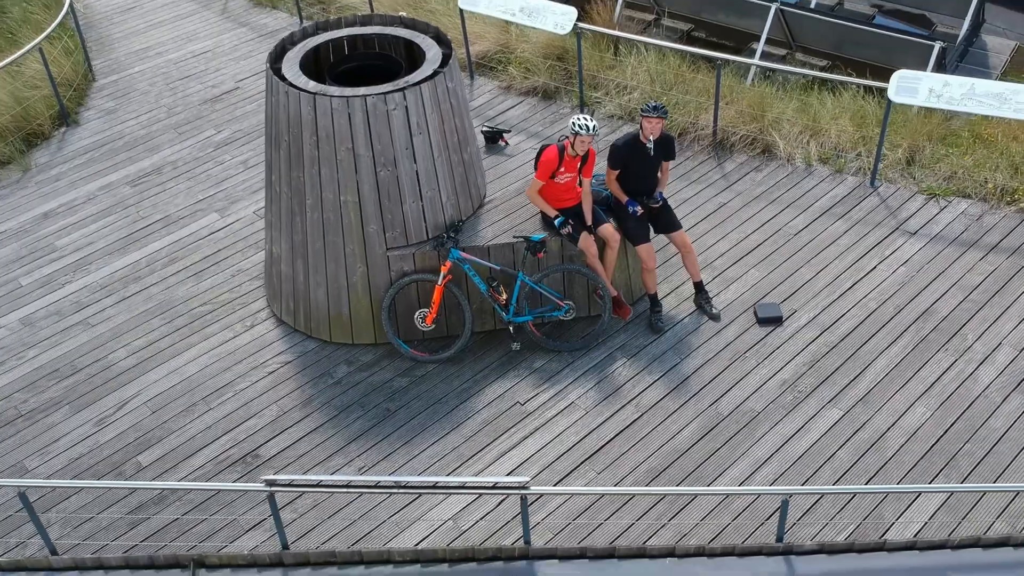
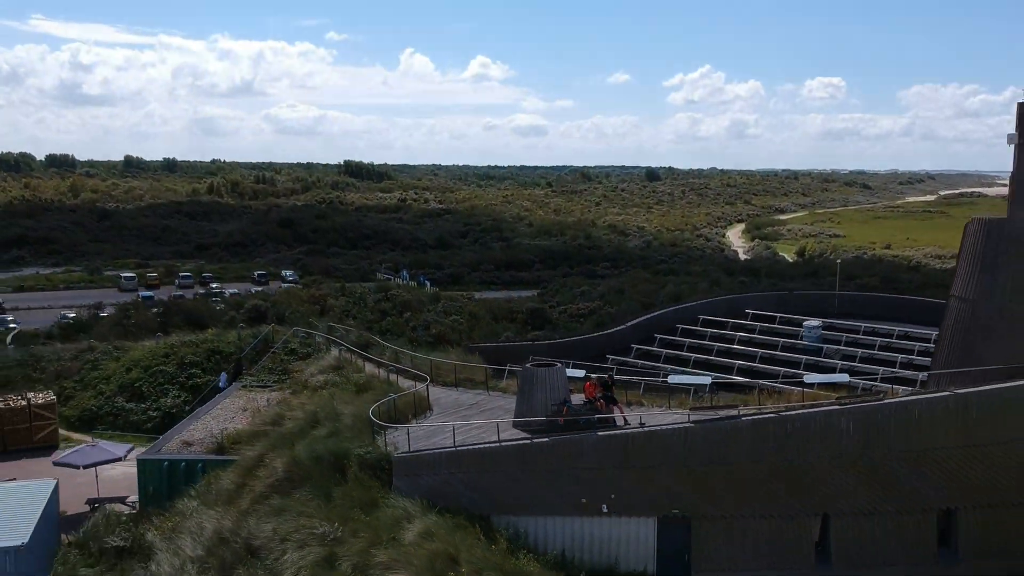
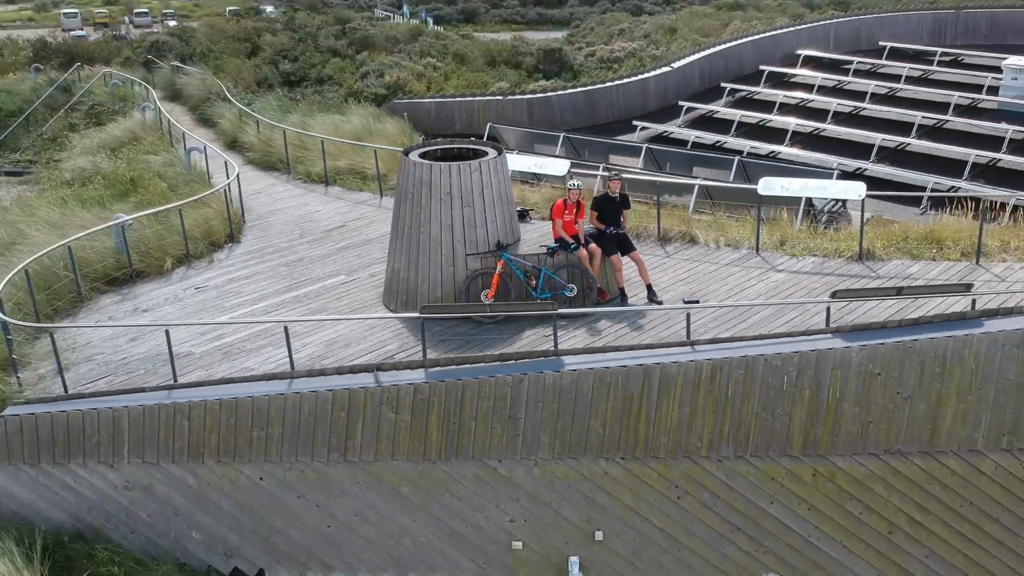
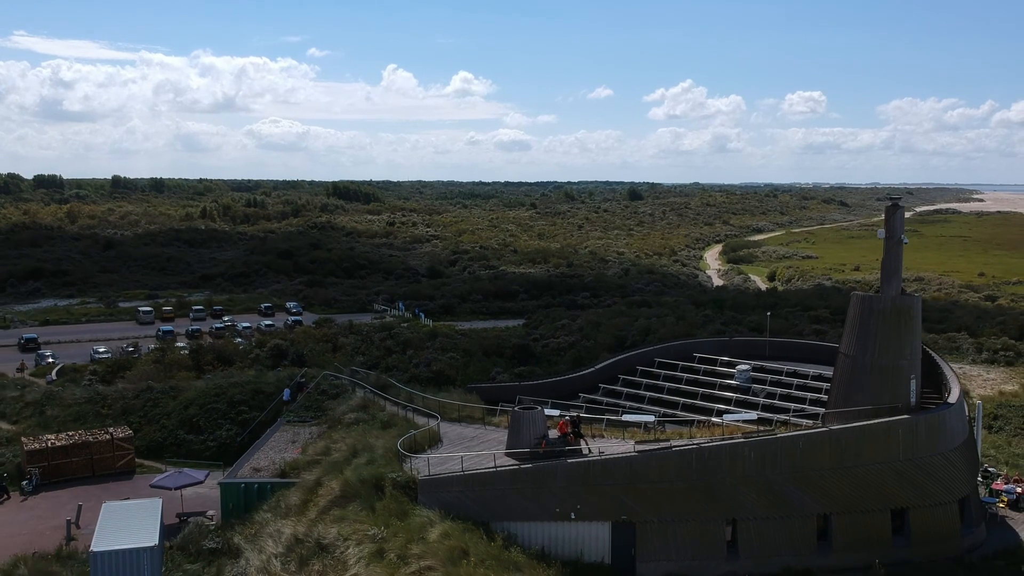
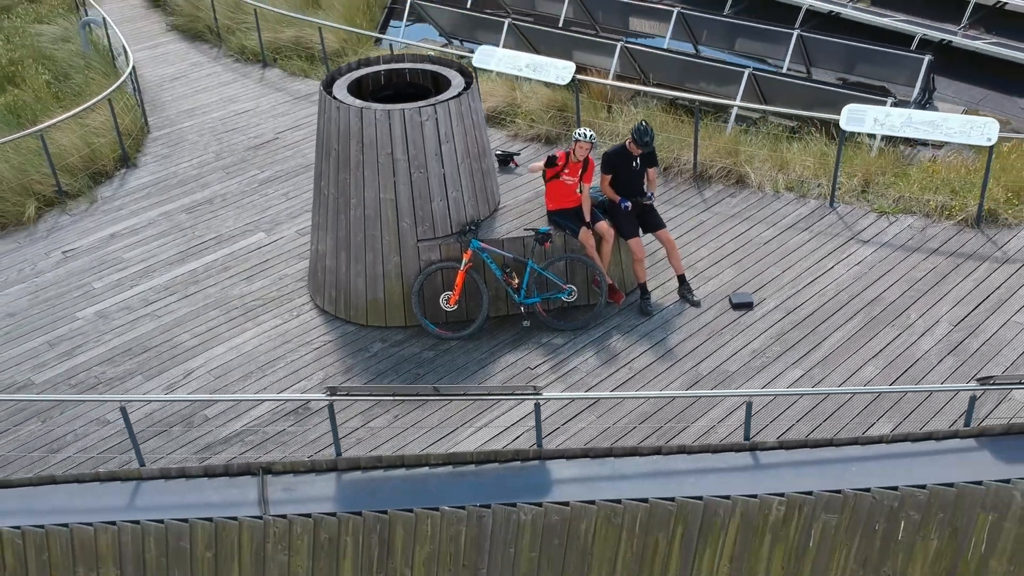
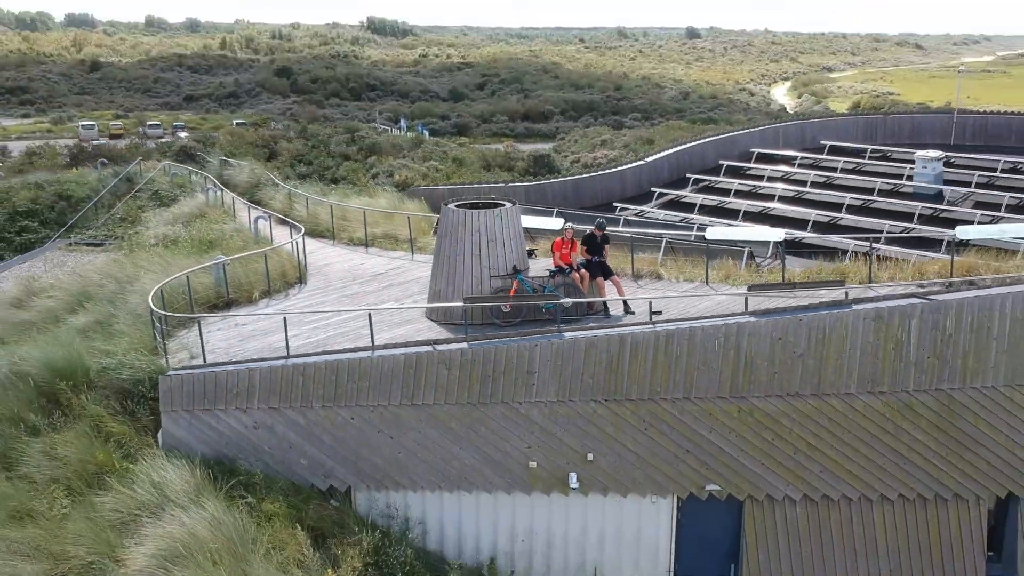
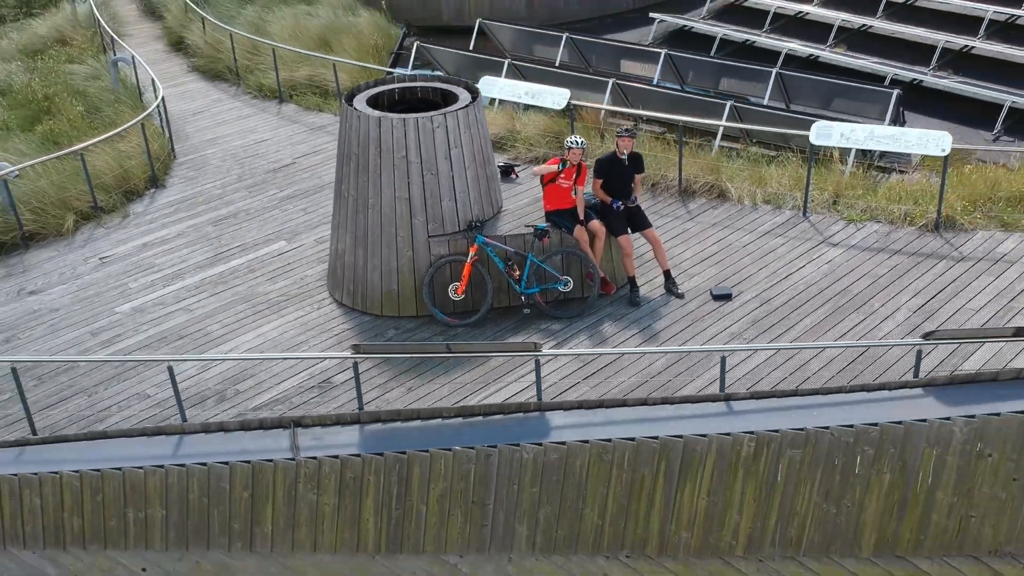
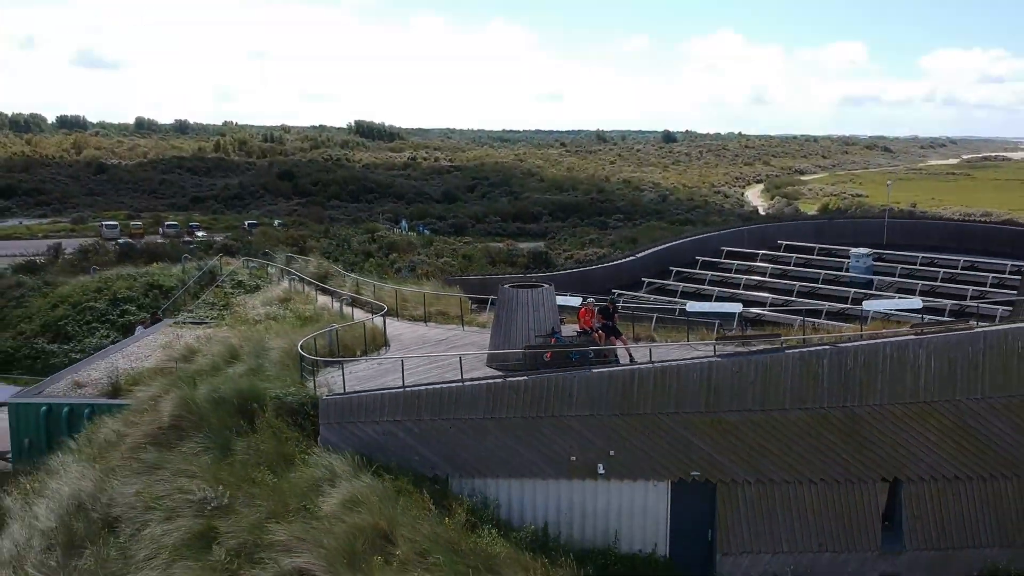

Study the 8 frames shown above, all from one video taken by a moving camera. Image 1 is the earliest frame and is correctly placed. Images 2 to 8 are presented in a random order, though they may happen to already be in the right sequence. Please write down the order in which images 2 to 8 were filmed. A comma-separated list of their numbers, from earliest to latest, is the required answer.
5, 7, 3, 6, 8, 2, 4
